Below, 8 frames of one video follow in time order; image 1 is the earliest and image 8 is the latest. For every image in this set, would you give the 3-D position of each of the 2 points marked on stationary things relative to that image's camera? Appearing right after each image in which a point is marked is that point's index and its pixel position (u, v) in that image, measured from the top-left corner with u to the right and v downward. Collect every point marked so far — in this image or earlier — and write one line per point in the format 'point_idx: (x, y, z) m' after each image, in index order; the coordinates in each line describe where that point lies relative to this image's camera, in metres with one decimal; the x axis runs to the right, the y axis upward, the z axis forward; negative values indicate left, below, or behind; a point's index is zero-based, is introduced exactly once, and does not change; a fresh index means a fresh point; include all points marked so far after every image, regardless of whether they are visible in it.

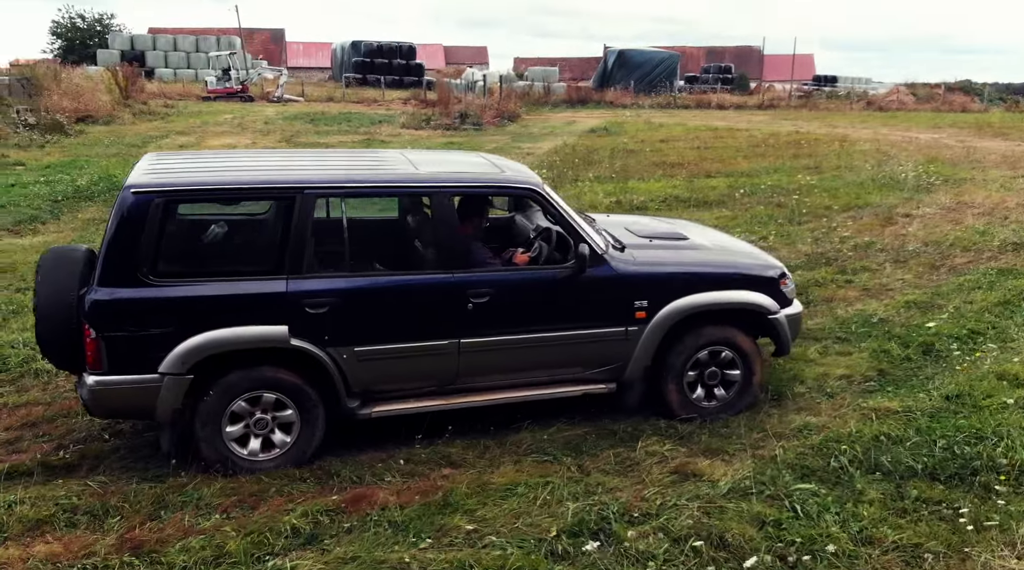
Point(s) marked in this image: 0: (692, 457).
0: (+1.0, -0.9, +4.8) m
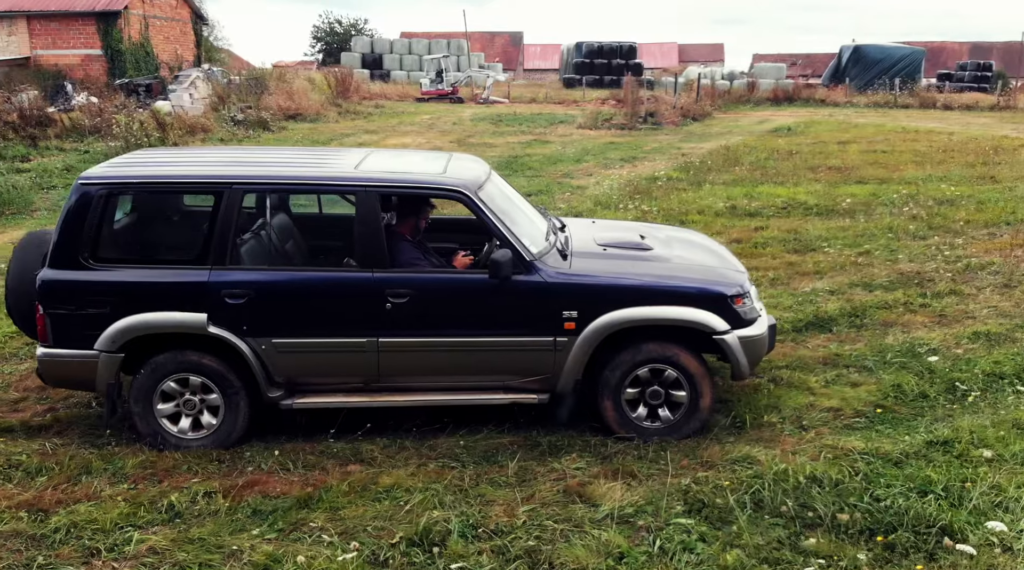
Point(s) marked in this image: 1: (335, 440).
0: (+0.4, -1.0, +4.6) m
1: (-1.0, -0.9, +5.1) m
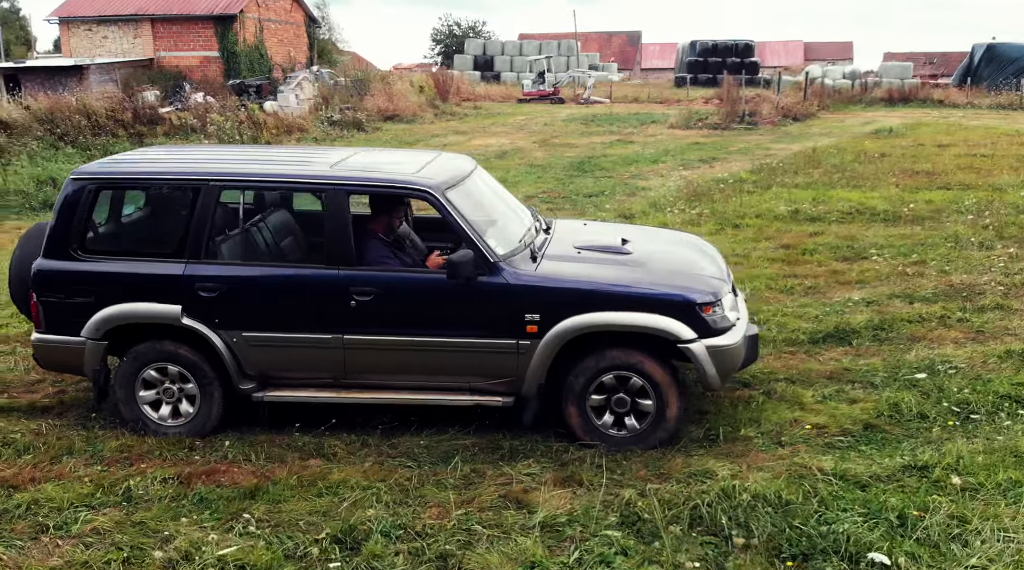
0: (+0.2, -1.0, +4.5) m
1: (-1.2, -0.9, +5.2) m
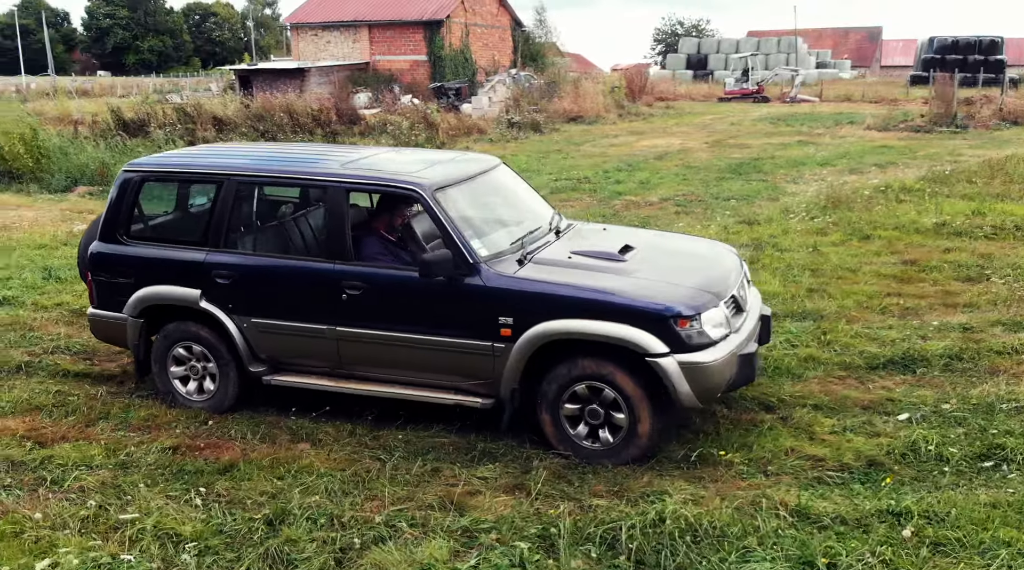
0: (-0.1, -1.0, +4.4) m
1: (-1.3, -0.8, +5.4) m
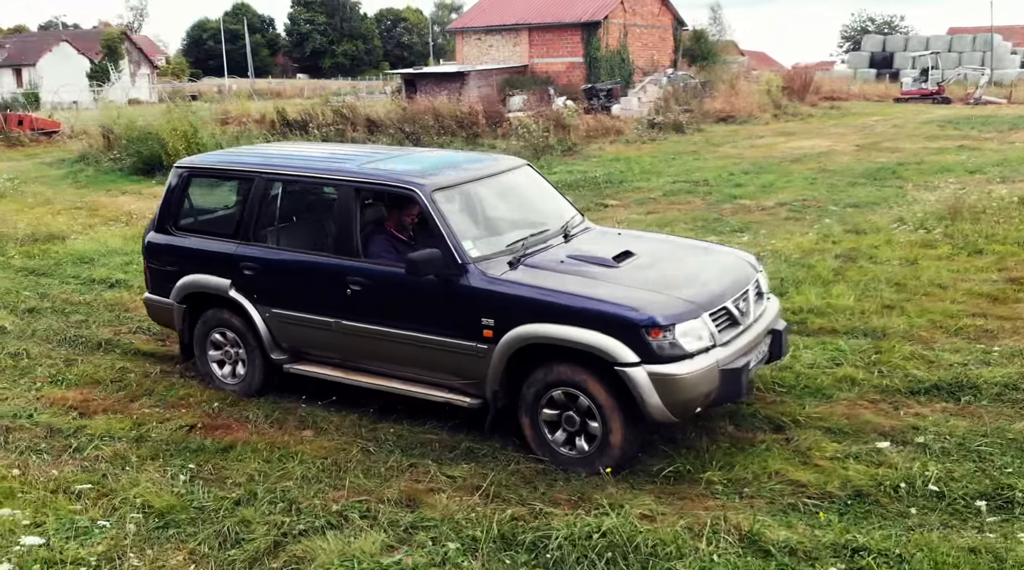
0: (-0.3, -1.0, +4.5) m
1: (-1.2, -0.8, +5.7) m
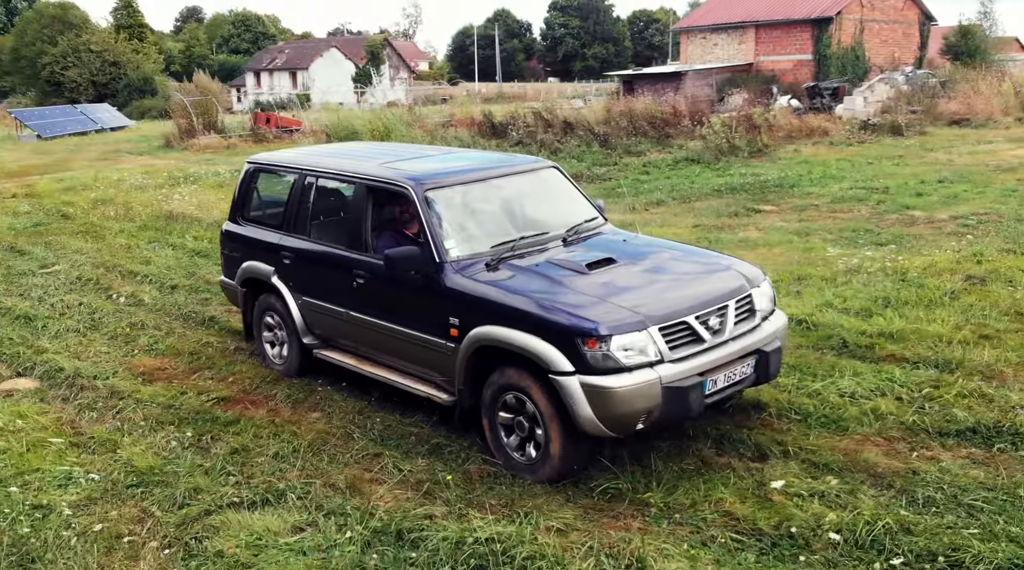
0: (-0.6, -1.0, +4.6) m
1: (-1.2, -0.7, +6.0) m
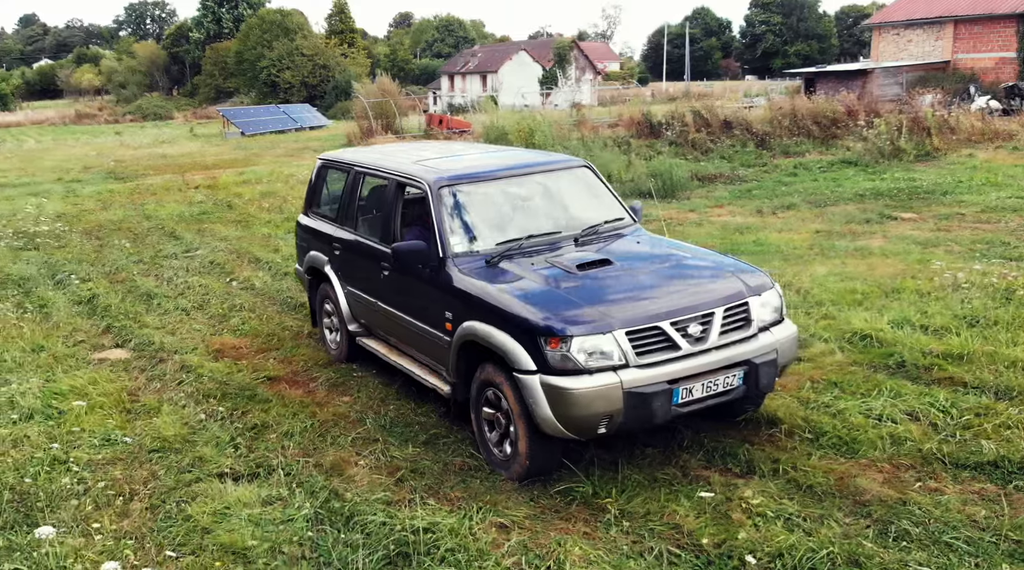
0: (-0.7, -1.0, +4.8) m
1: (-1.0, -0.7, +6.2) m
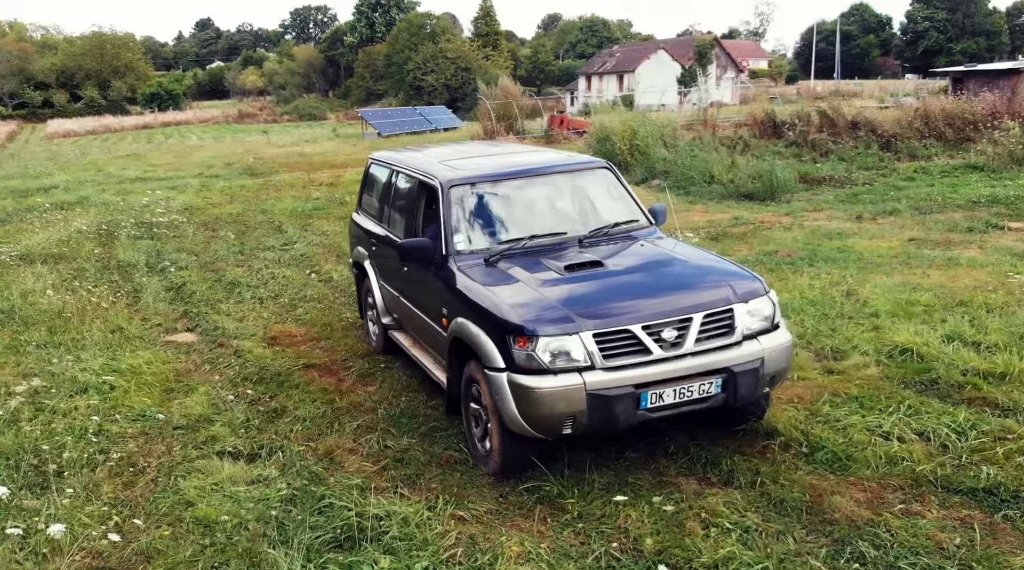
0: (-0.8, -0.9, +5.0) m
1: (-0.8, -0.6, +6.5) m
